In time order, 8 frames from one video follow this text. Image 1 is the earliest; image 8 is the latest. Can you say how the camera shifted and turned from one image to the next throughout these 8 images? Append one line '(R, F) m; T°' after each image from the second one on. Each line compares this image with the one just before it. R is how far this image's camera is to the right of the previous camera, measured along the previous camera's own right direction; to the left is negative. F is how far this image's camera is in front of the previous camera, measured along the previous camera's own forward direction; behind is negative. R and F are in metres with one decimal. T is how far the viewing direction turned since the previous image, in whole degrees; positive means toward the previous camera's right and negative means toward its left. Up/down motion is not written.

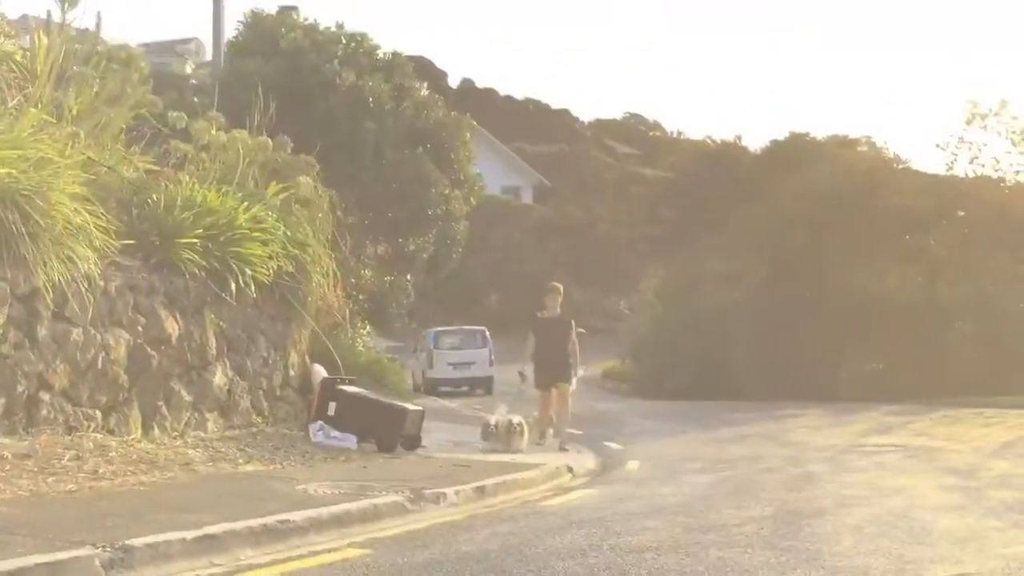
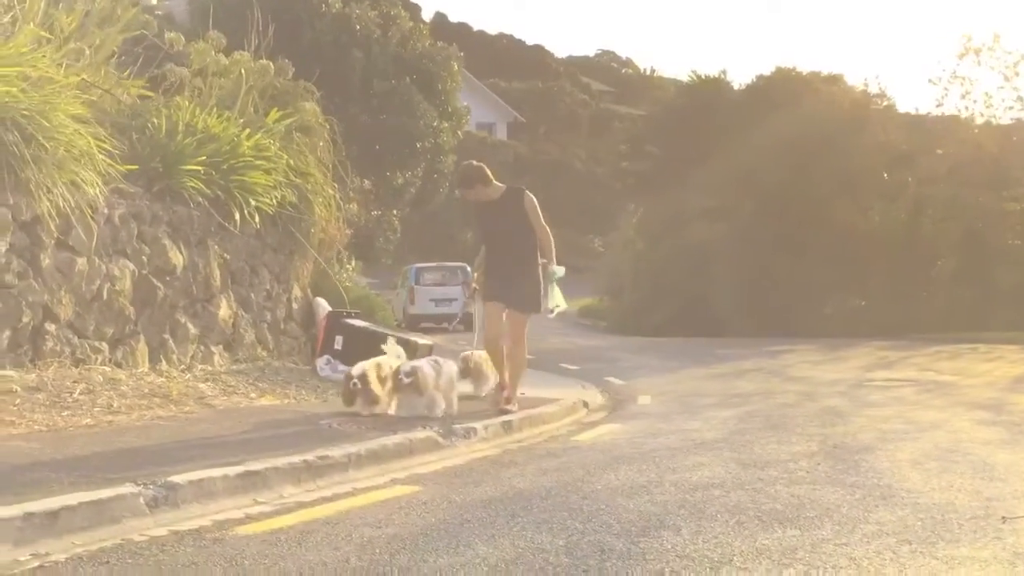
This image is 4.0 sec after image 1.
(-0.4, +0.3) m; +2°
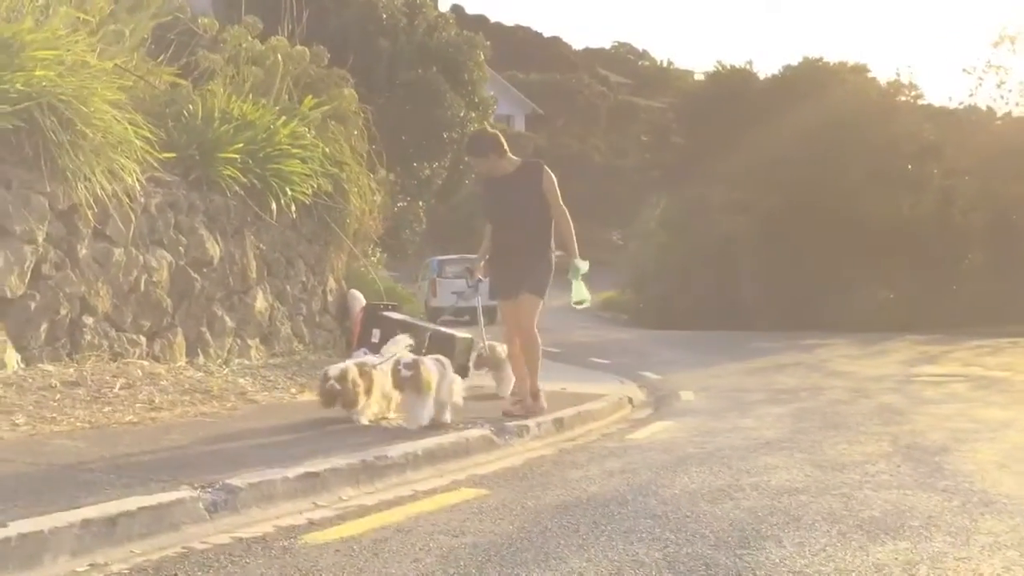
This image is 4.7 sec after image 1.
(-0.3, +0.3) m; -1°
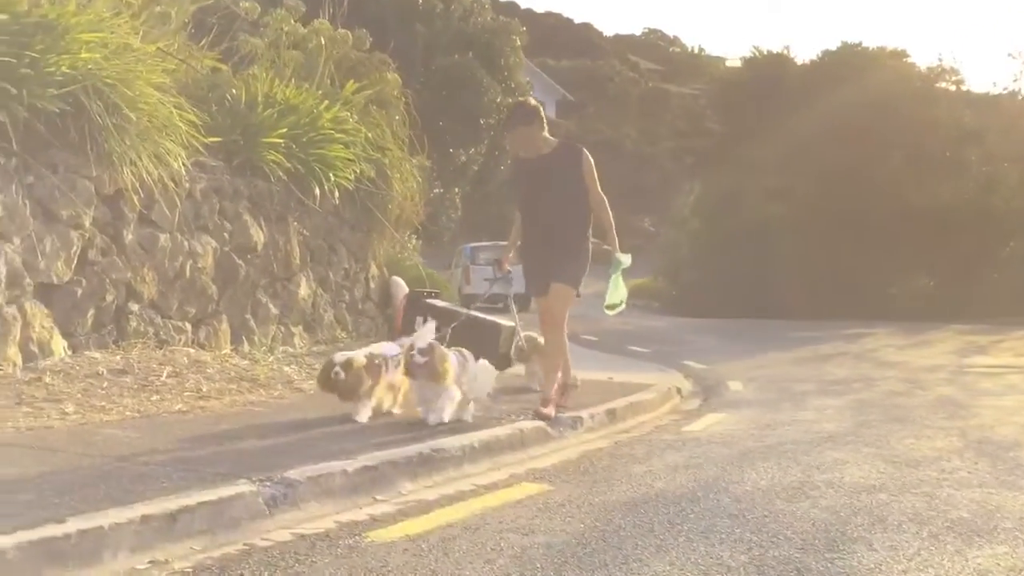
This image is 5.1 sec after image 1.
(-0.2, +0.2) m; -2°
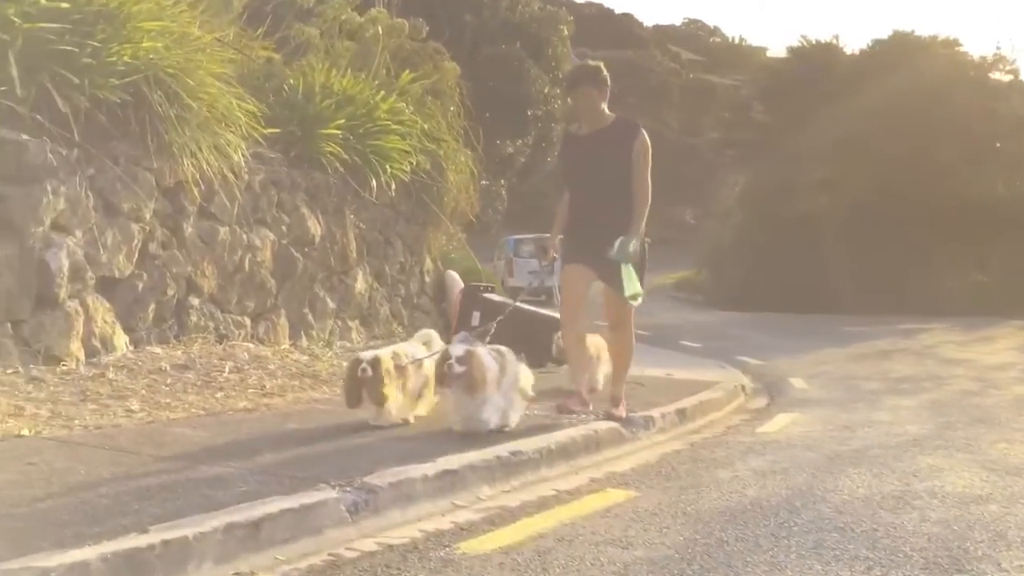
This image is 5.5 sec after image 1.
(-0.2, +0.2) m; -2°
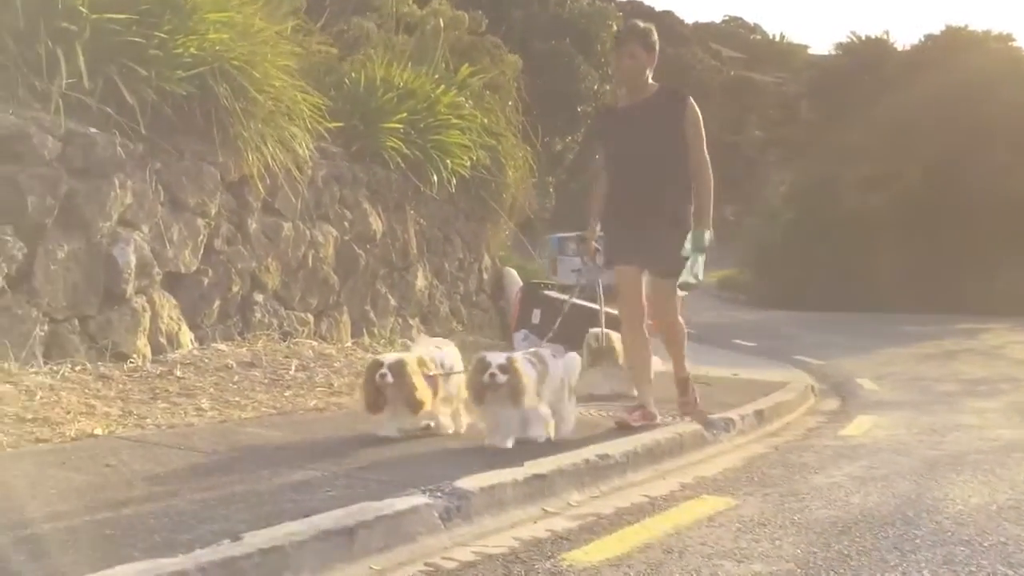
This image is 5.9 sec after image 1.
(-0.2, +0.2) m; -2°
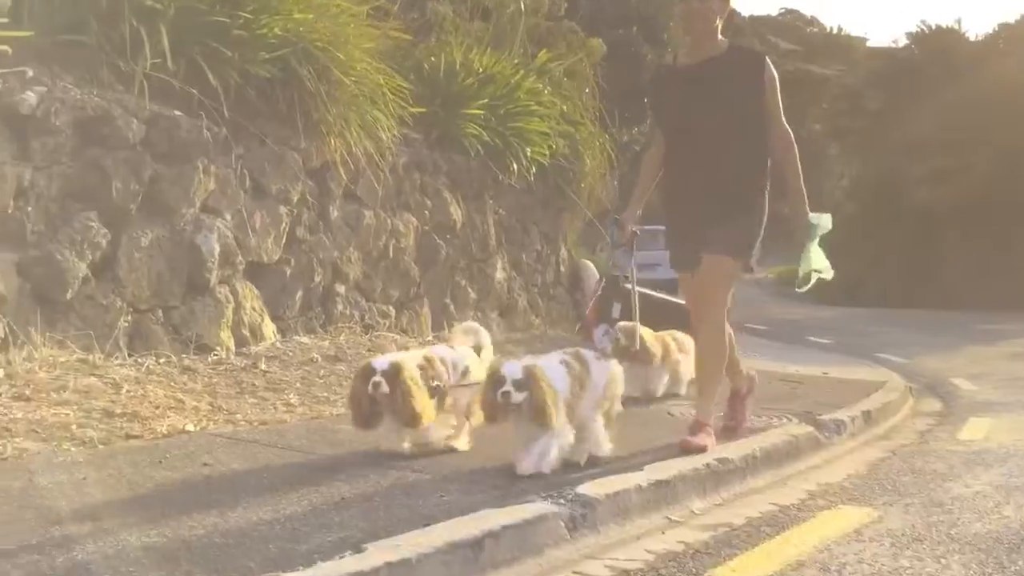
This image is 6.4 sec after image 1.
(-0.3, +0.3) m; -3°
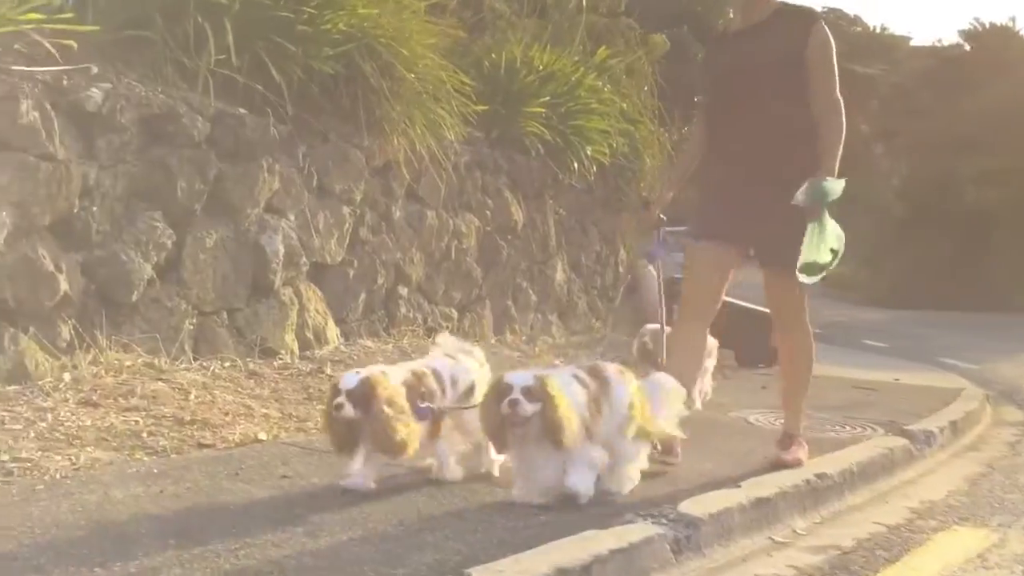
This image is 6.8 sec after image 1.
(-0.2, +0.2) m; -2°
